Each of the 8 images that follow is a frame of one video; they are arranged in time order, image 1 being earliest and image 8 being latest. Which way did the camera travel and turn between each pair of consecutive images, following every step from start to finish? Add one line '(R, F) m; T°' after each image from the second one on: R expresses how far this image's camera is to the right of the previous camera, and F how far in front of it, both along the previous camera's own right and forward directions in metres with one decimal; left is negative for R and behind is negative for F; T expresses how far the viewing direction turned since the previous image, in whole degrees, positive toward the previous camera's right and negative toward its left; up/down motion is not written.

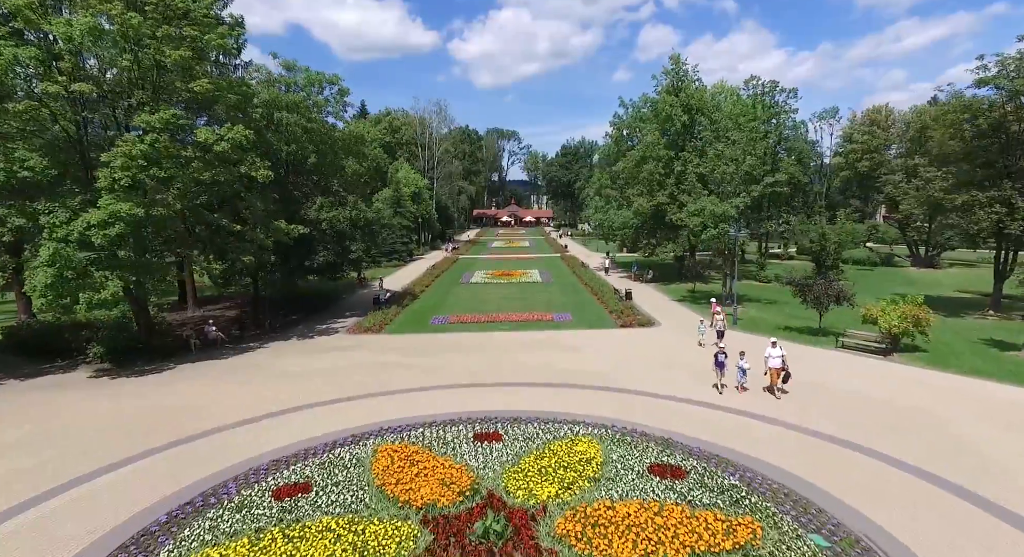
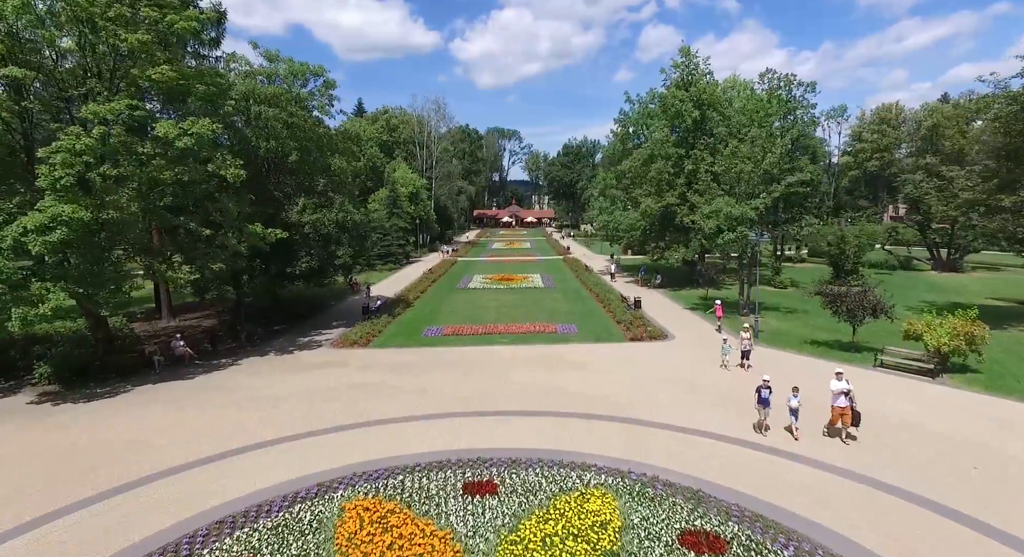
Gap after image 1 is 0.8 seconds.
(+0.1, +2.0) m; 0°
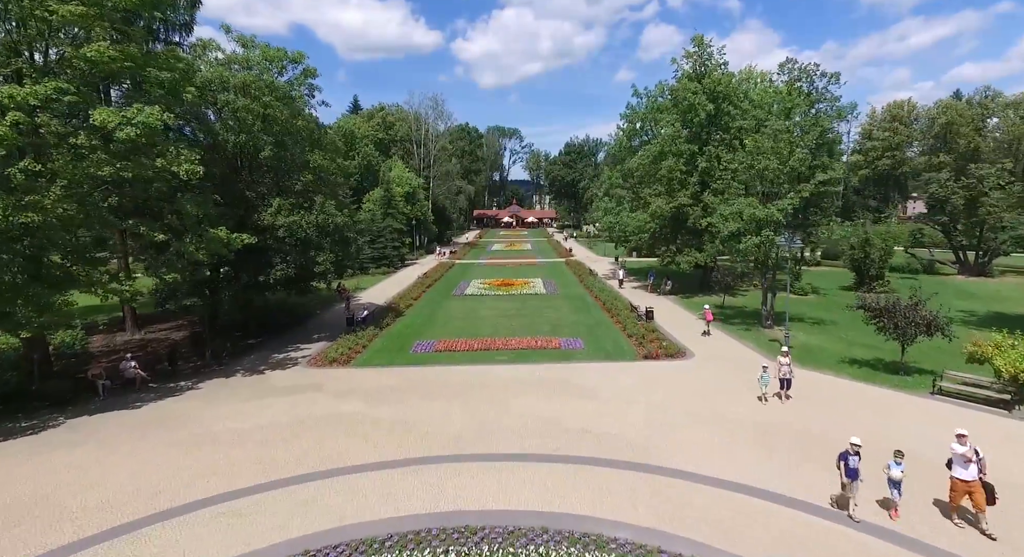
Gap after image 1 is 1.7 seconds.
(+0.1, +2.3) m; 0°
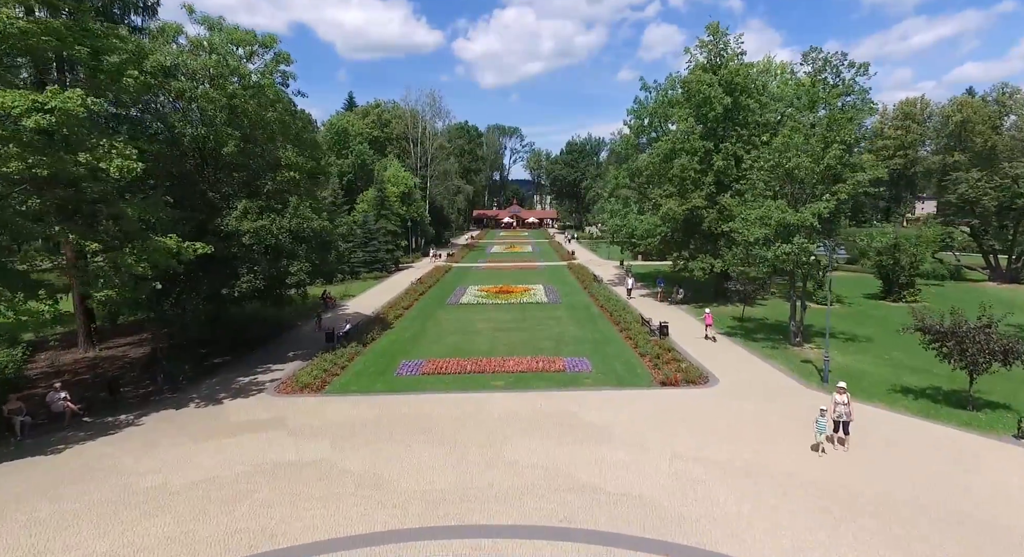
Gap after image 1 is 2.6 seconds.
(+0.1, +2.4) m; 0°
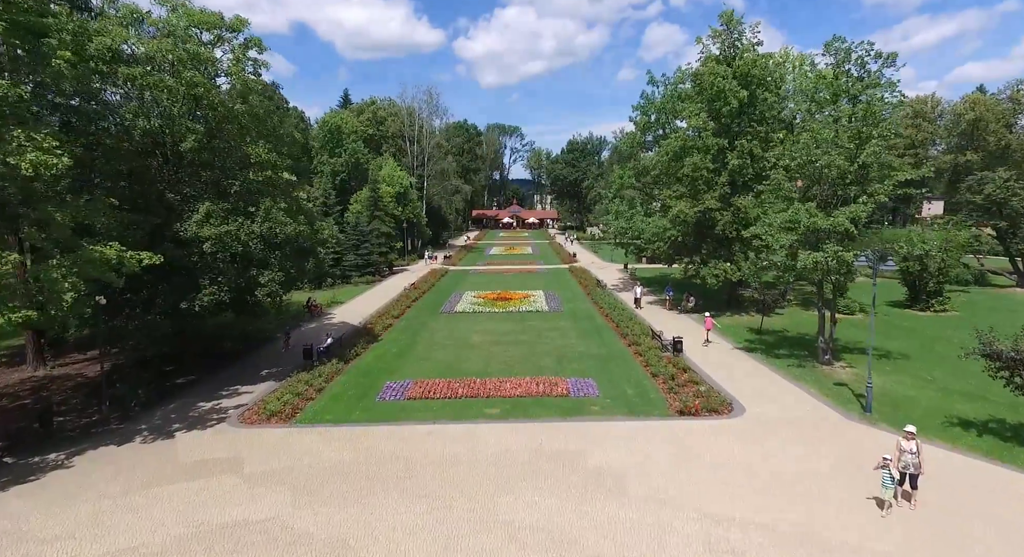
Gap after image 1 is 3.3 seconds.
(+0.1, +2.0) m; 0°
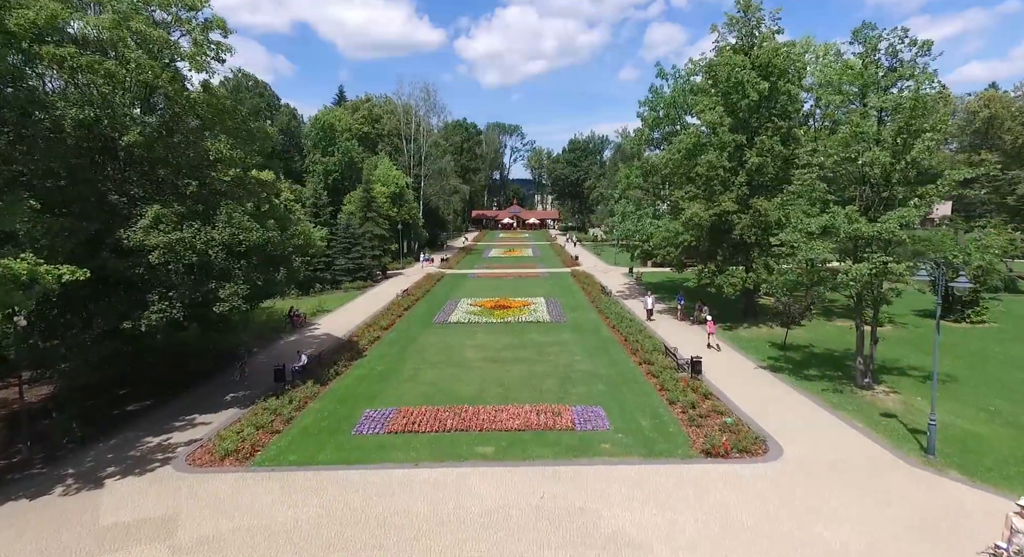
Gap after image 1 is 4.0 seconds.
(+0.1, +2.1) m; 0°
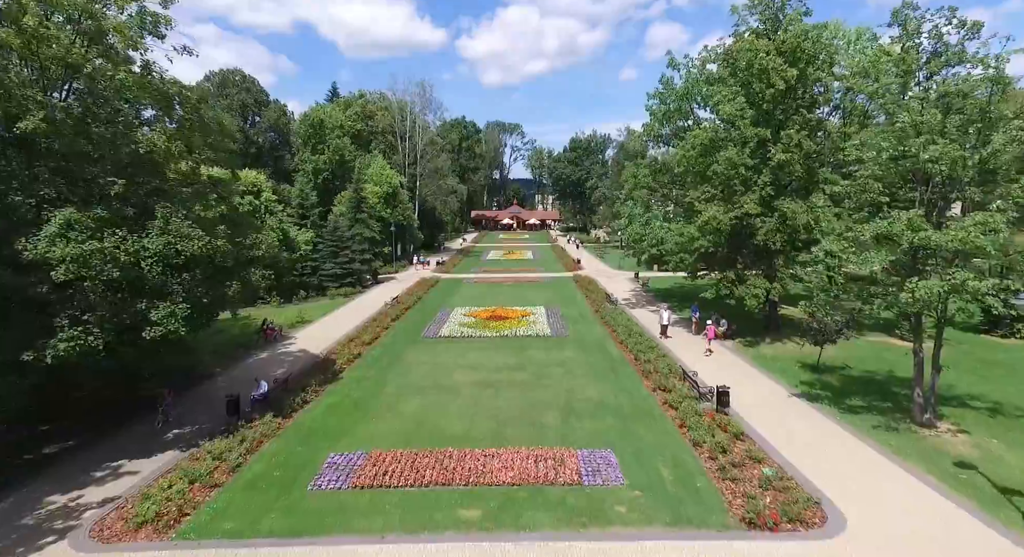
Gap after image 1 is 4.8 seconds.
(+0.2, +2.5) m; 0°
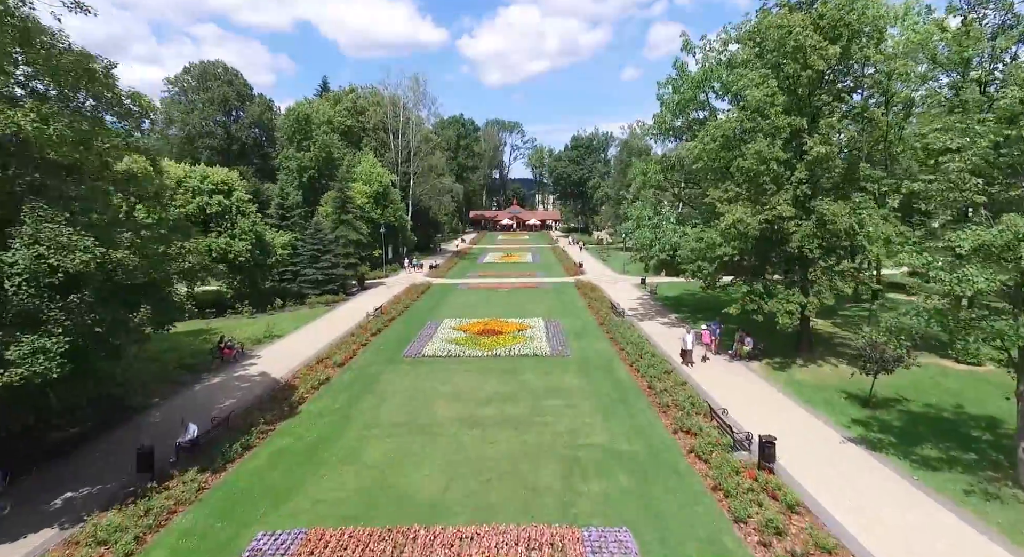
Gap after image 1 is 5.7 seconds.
(+0.3, +3.0) m; 0°
